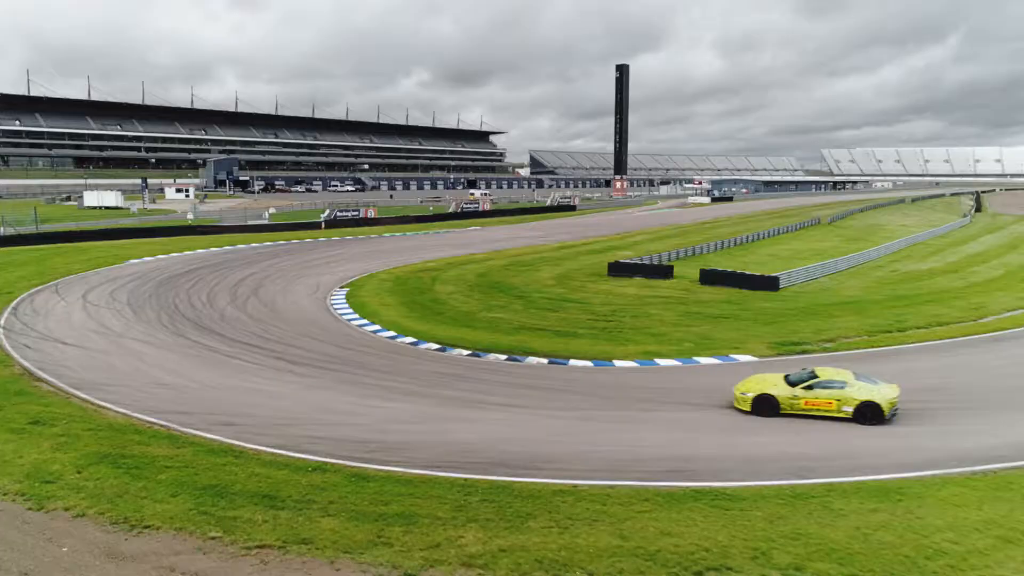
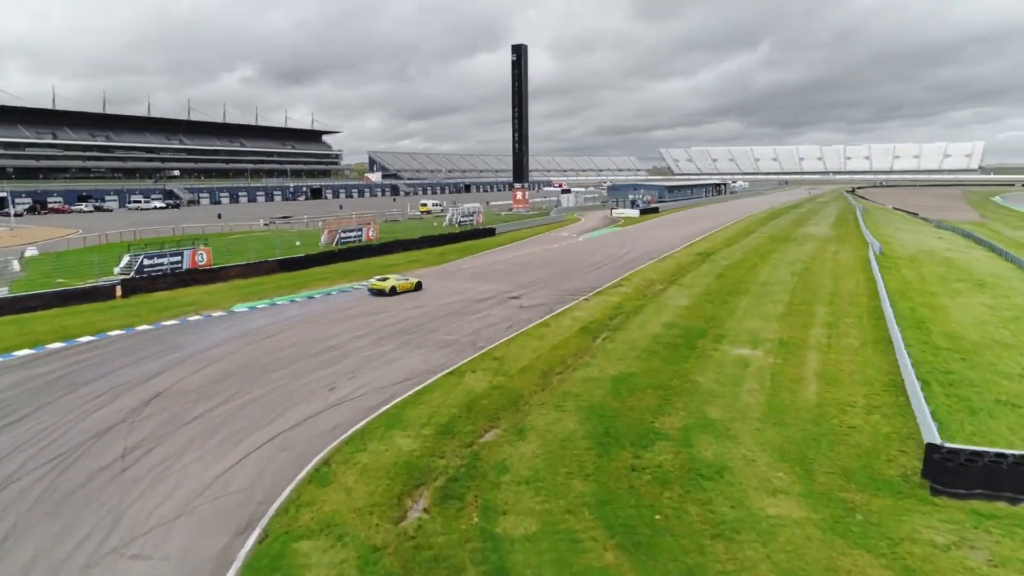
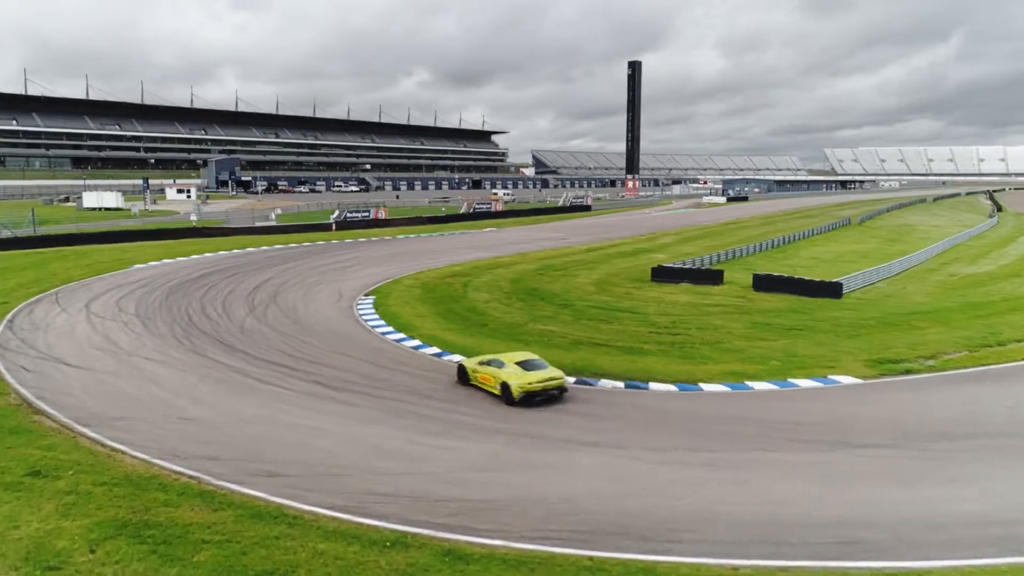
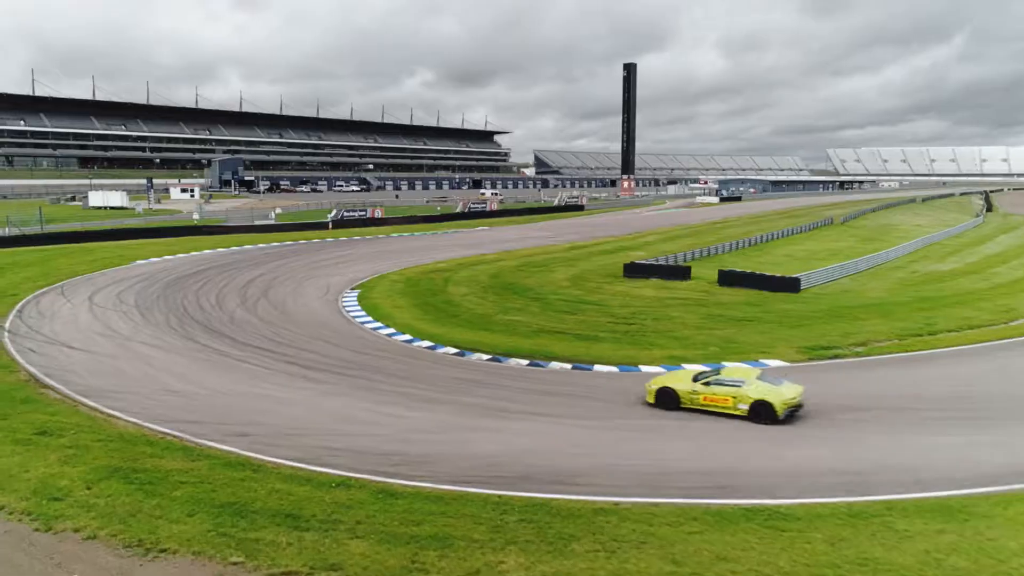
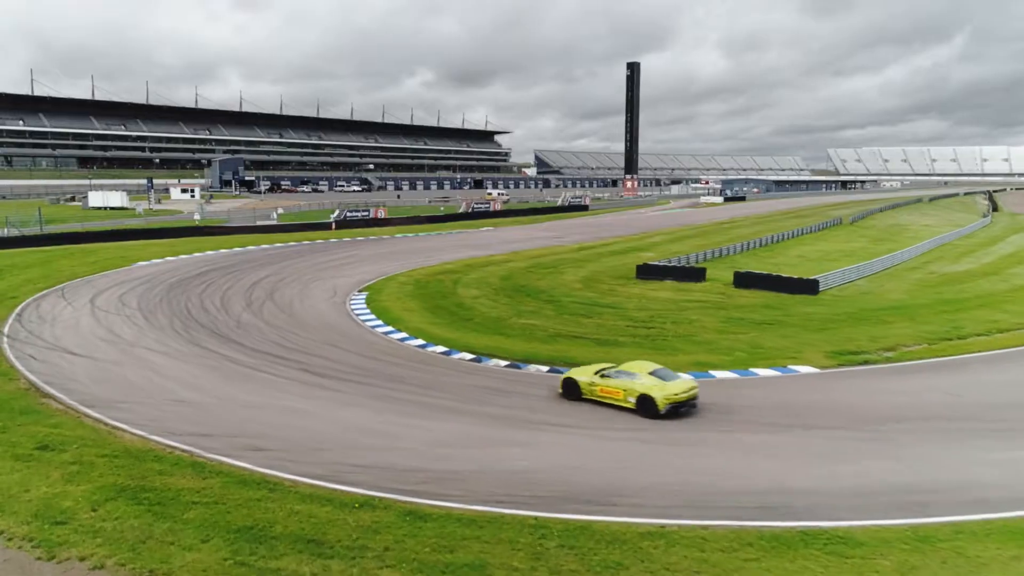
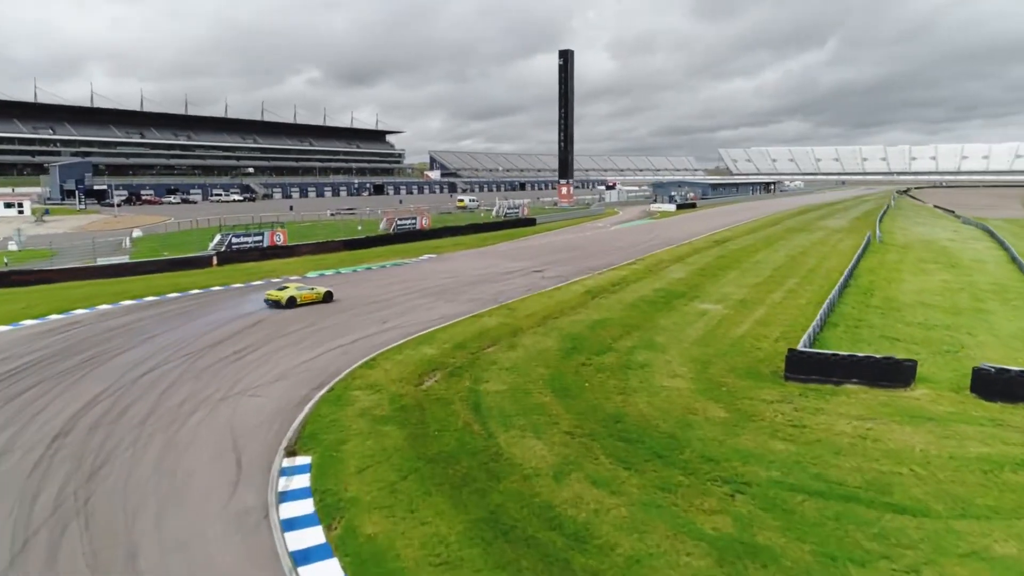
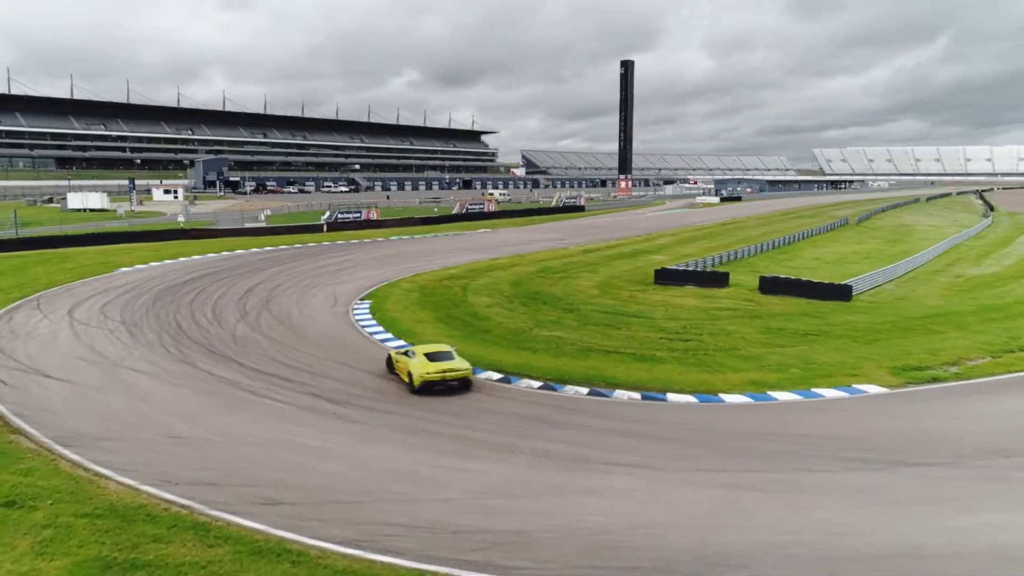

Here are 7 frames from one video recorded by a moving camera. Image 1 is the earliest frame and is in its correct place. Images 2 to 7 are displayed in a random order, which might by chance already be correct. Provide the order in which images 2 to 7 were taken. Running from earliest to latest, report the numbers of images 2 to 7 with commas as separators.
4, 5, 3, 7, 6, 2
